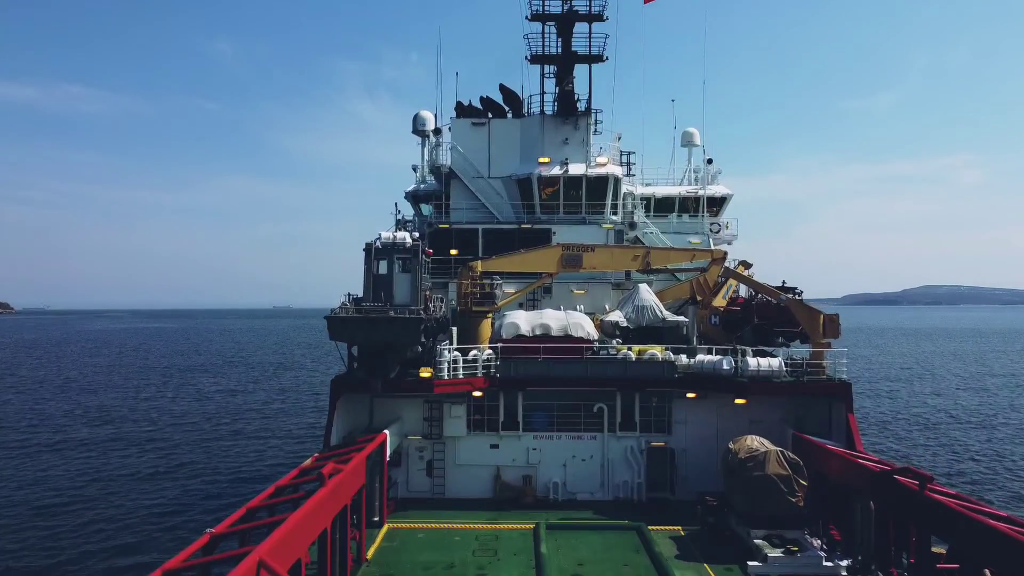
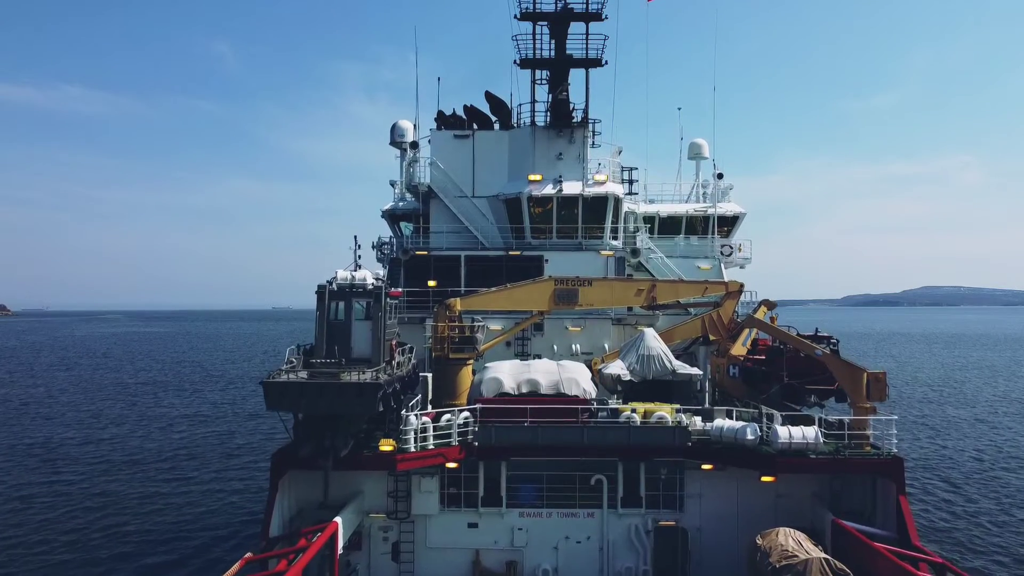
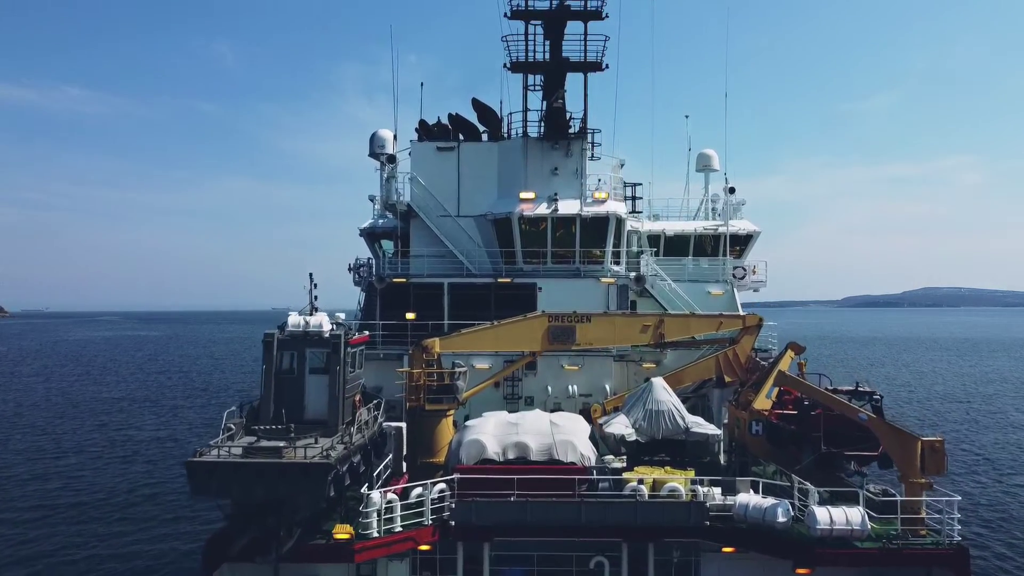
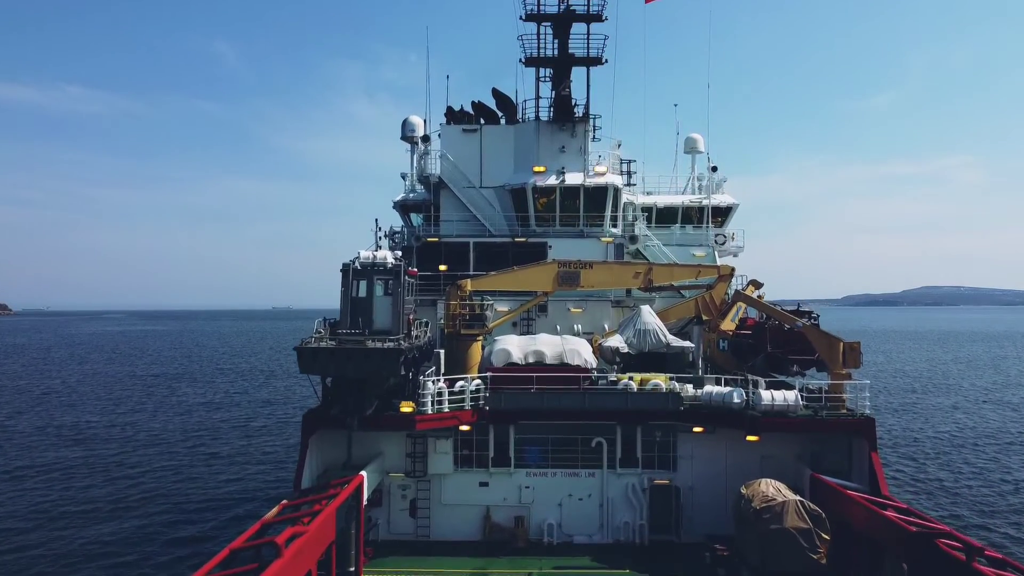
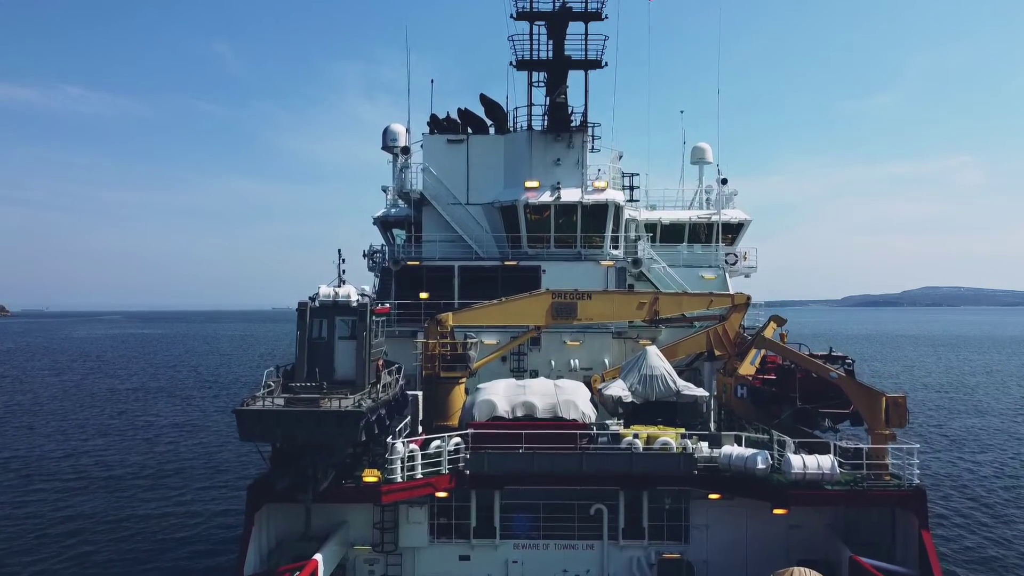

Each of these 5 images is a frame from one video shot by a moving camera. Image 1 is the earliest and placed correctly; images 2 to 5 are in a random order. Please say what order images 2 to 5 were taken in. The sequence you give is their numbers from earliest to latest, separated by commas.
4, 2, 5, 3
